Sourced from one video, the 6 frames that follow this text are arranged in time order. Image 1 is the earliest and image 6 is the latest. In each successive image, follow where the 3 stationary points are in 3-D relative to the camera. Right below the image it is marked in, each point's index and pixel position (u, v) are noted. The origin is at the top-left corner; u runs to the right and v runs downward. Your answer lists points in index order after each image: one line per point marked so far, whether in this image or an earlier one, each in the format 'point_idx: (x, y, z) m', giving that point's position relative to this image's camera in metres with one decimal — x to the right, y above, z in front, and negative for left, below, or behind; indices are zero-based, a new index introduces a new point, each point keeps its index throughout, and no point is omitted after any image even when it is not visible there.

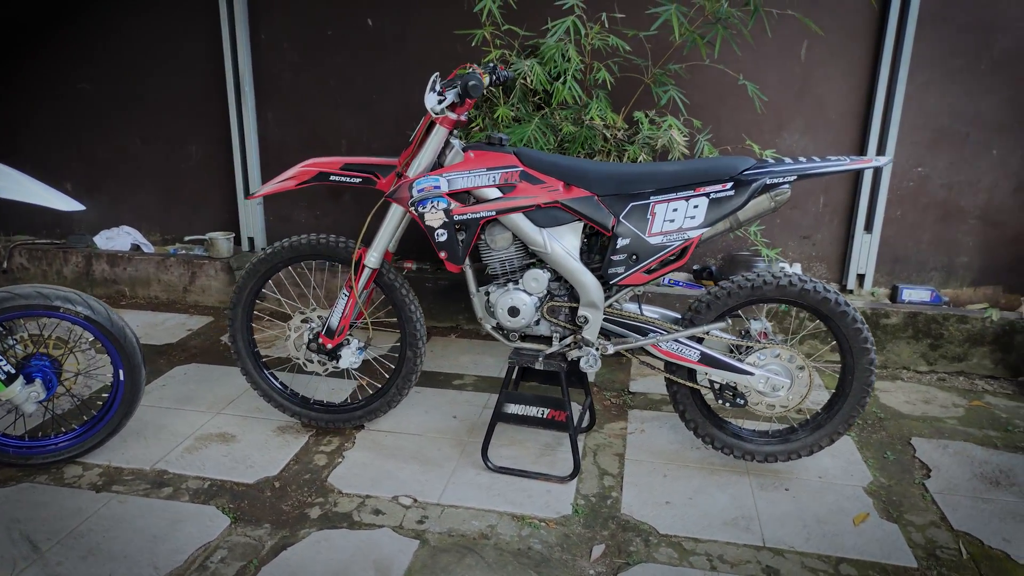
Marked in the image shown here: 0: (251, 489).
0: (-0.8, -0.7, +2.5) m
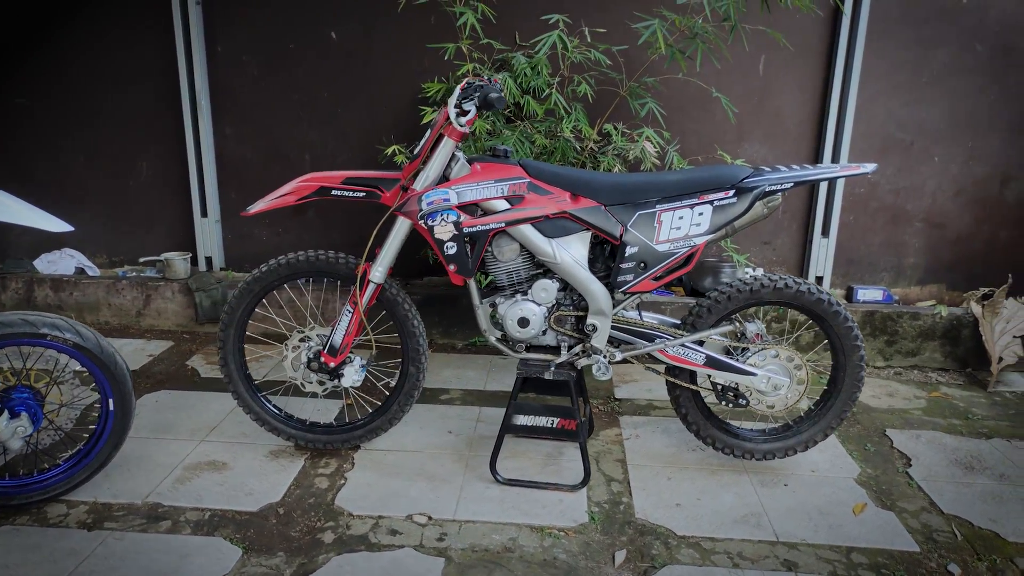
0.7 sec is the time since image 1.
0: (-0.8, -0.7, +2.4) m
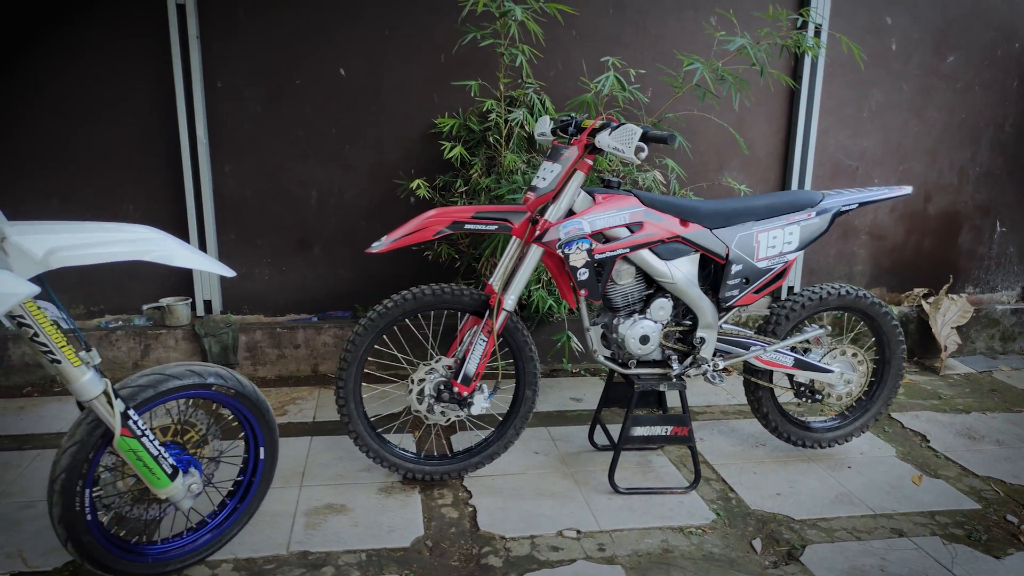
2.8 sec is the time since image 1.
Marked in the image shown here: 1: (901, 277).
0: (-0.3, -0.8, +2.4) m
1: (+2.4, +0.1, +4.7) m
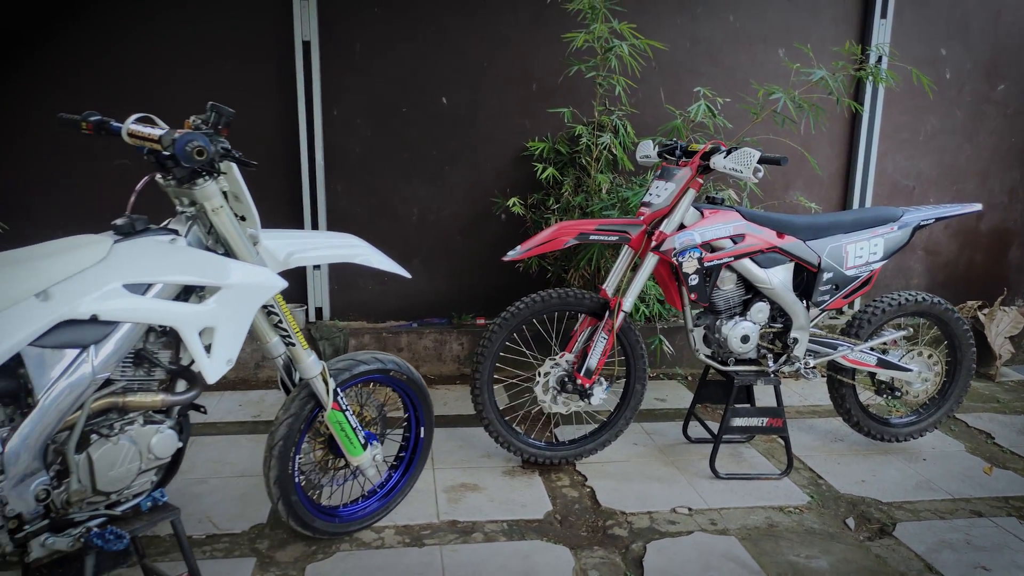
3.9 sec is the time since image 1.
0: (+0.1, -0.8, +2.7) m
1: (+2.9, 0.0, +4.9) m
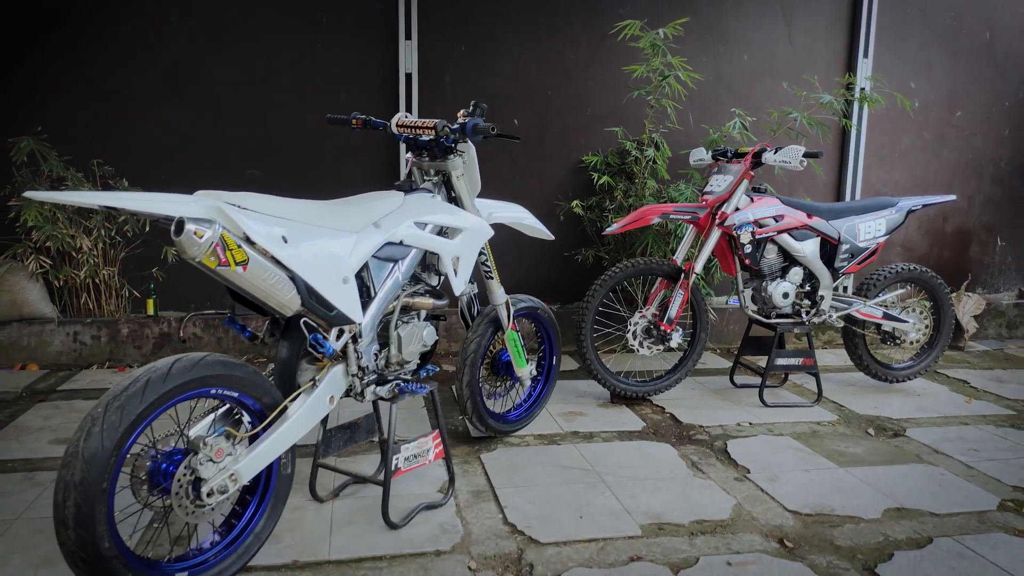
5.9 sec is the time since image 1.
0: (+0.6, -0.7, +3.5) m
1: (+3.3, +0.1, +5.9) m
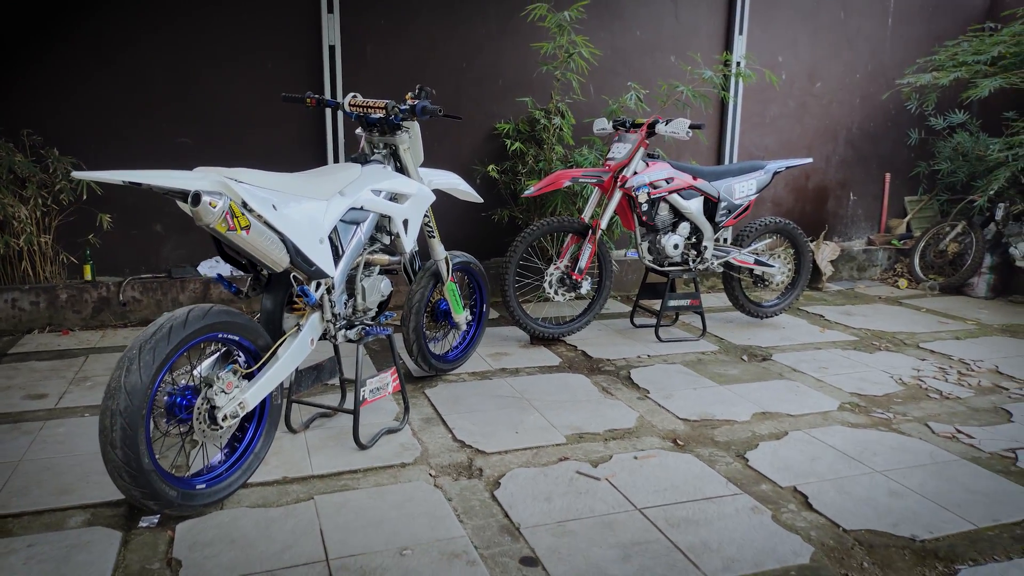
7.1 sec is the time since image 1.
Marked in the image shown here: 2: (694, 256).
0: (+0.3, -0.4, +4.1) m
1: (+2.5, +0.5, +6.8) m
2: (+1.1, +0.2, +4.6) m
